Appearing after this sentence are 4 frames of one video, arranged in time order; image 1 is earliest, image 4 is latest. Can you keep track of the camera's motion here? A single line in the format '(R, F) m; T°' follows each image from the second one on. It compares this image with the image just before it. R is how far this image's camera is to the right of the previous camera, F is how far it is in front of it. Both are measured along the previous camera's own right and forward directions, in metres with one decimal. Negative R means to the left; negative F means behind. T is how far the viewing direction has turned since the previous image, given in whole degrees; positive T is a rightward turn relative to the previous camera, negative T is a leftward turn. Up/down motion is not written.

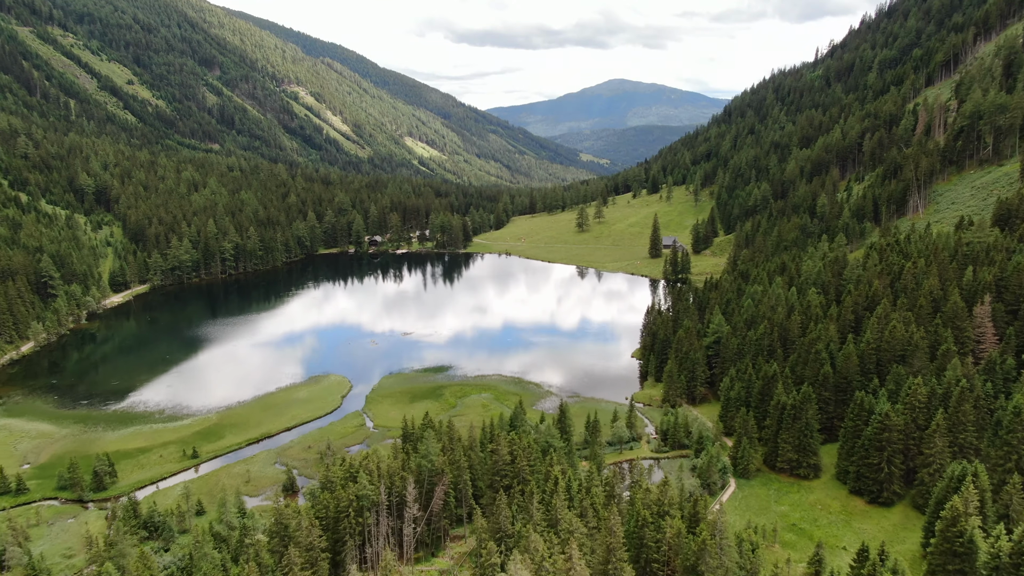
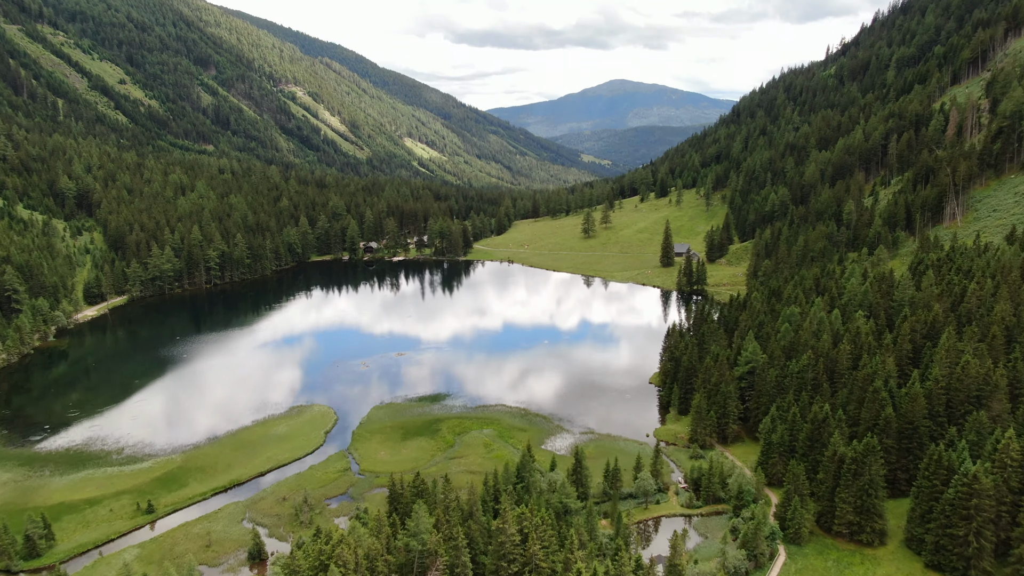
(-0.7, +8.8) m; 0°
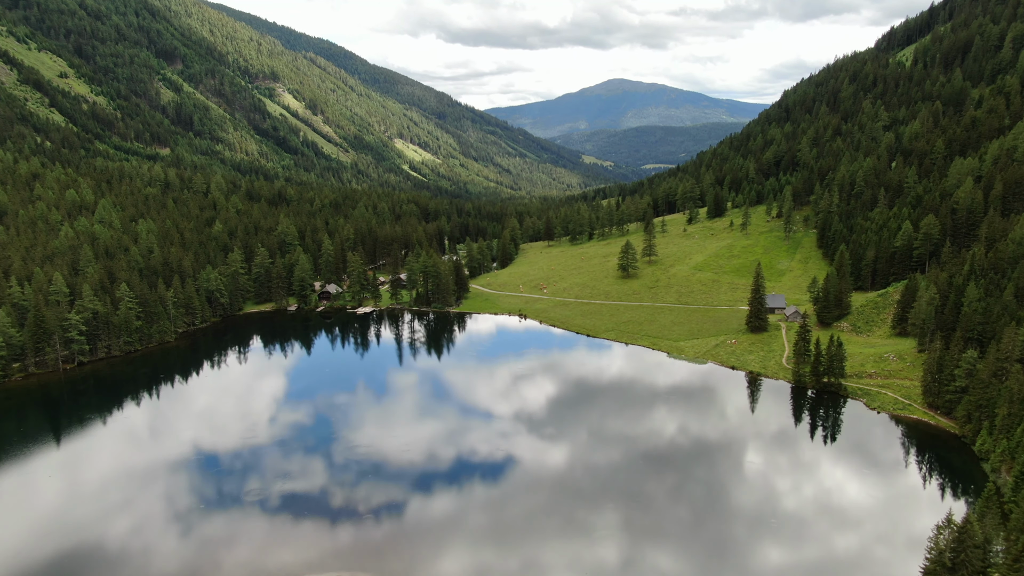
(-3.5, +46.5) m; 0°
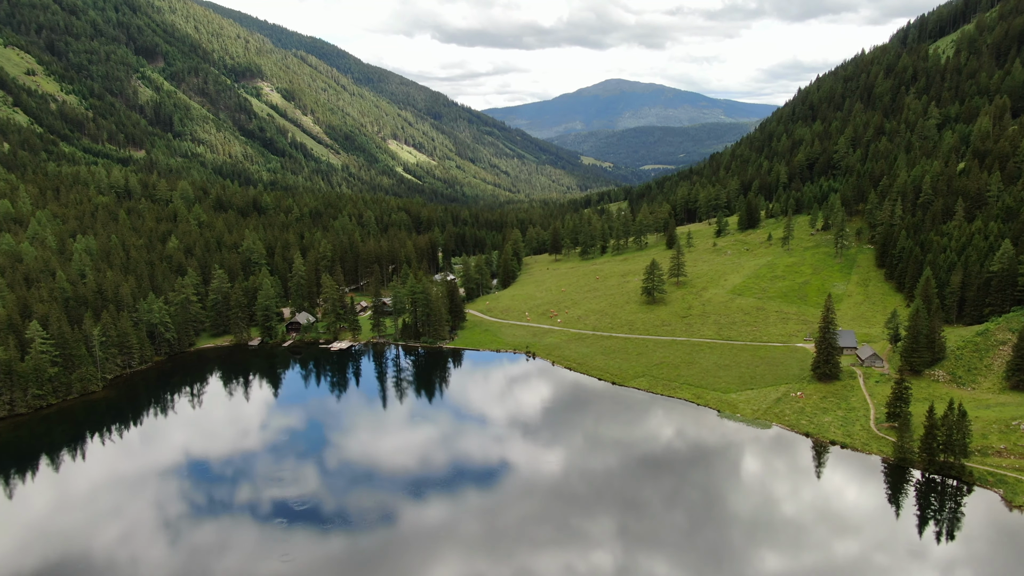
(-1.6, +19.4) m; 0°
